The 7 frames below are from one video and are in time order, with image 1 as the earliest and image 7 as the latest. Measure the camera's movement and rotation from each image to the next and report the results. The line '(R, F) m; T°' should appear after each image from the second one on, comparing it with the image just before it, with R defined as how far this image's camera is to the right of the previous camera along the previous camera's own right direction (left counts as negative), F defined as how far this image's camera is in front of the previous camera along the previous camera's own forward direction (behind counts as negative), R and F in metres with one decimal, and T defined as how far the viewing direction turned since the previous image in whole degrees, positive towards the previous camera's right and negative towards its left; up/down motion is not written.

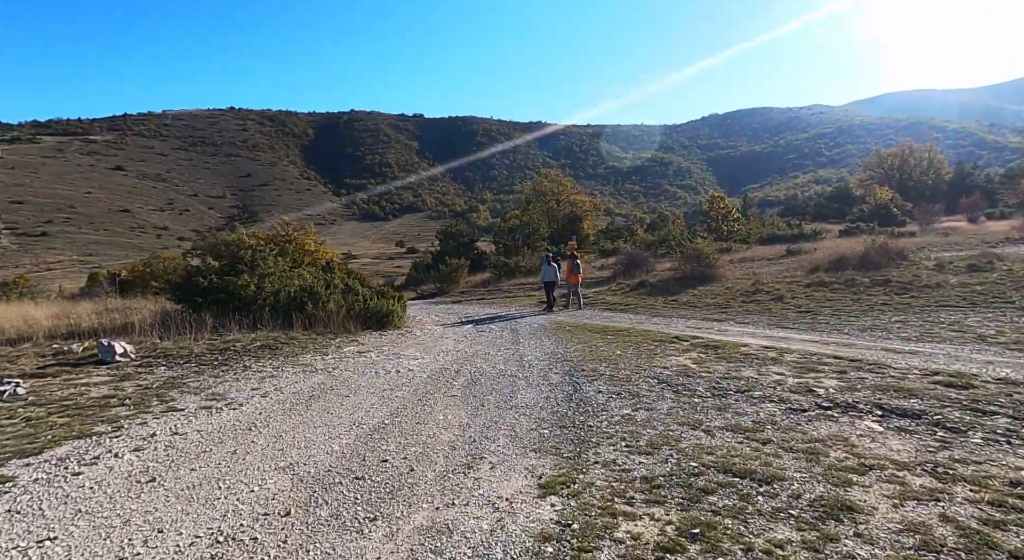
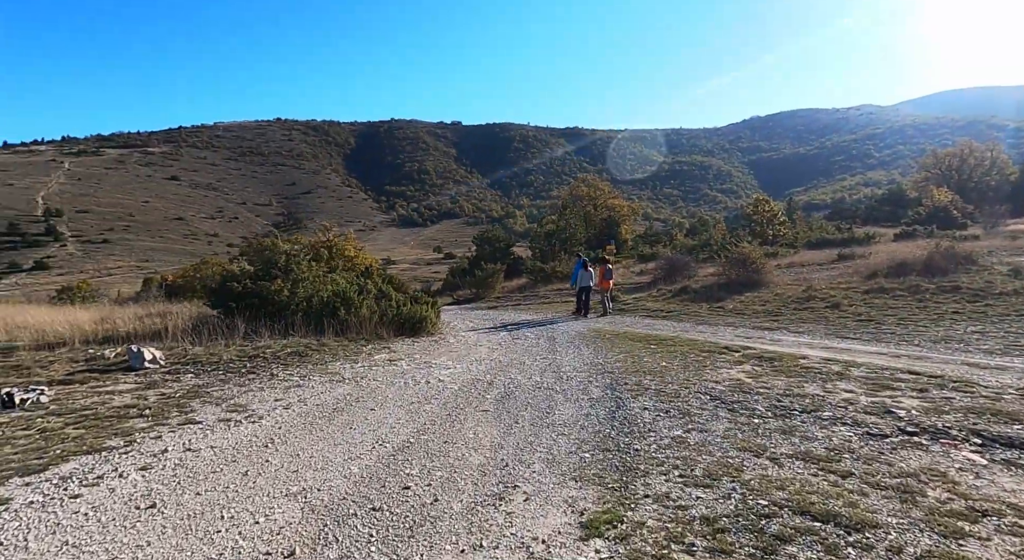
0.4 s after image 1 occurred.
(0.0, +0.5) m; -4°
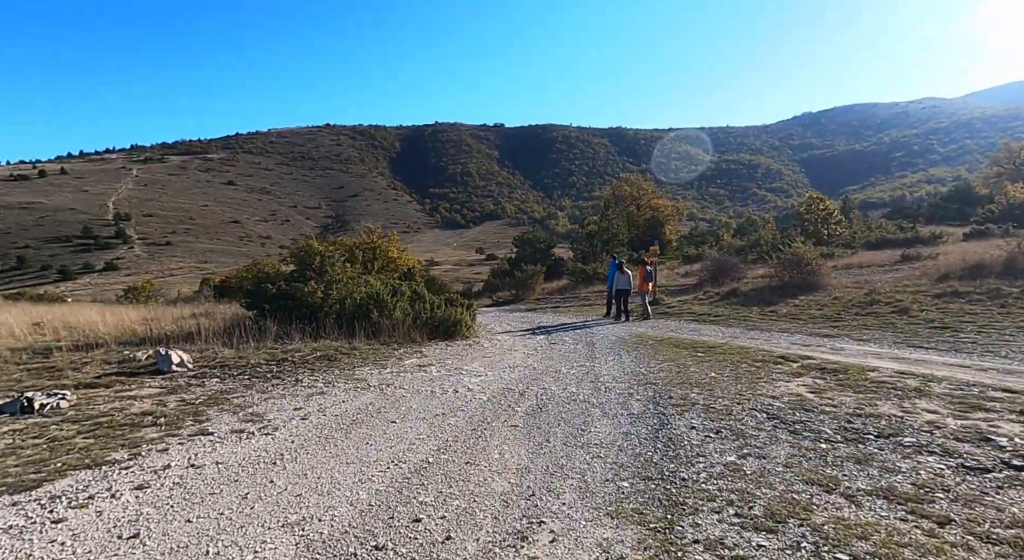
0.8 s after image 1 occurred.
(+0.1, +0.5) m; -4°
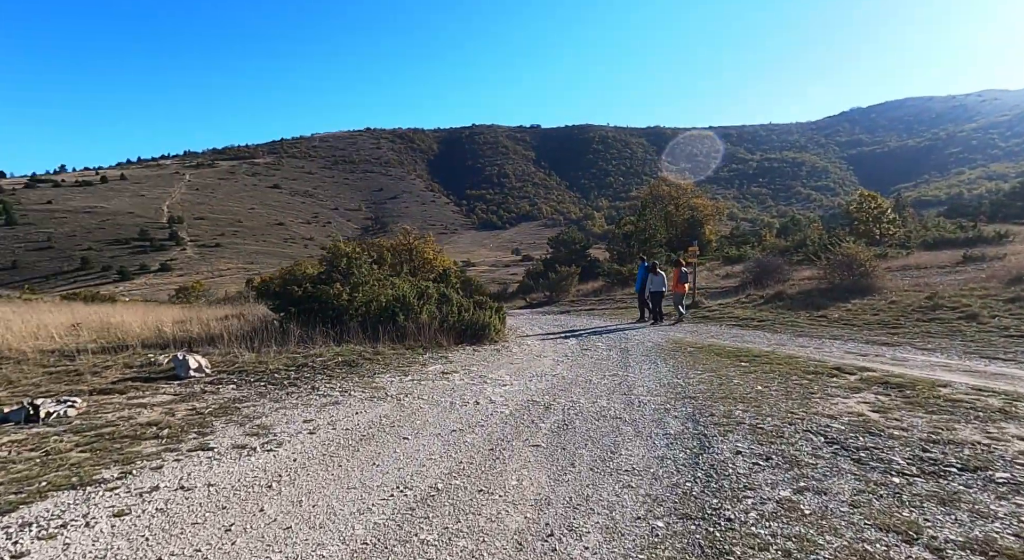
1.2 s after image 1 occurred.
(+0.1, +0.5) m; -4°
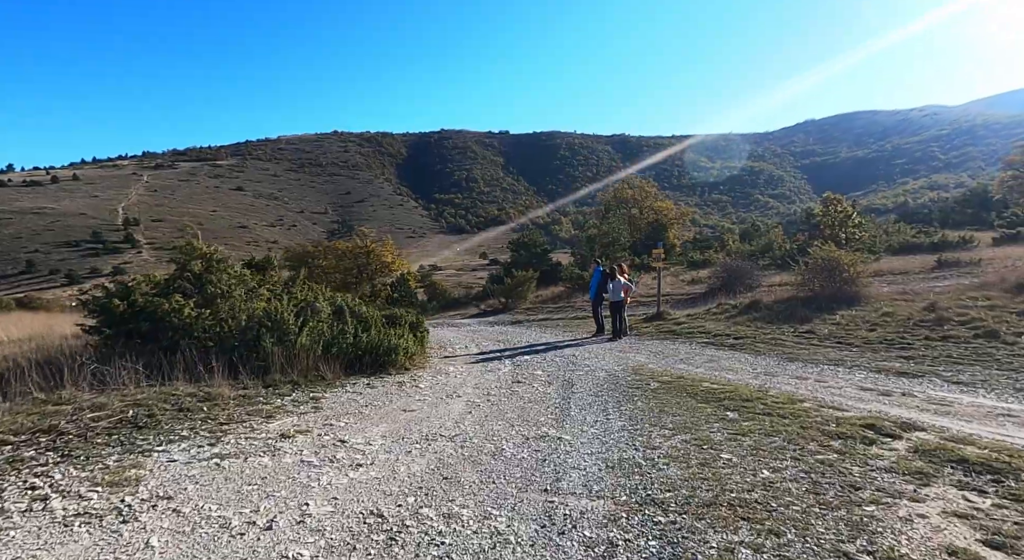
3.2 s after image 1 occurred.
(+0.8, +2.7) m; +3°
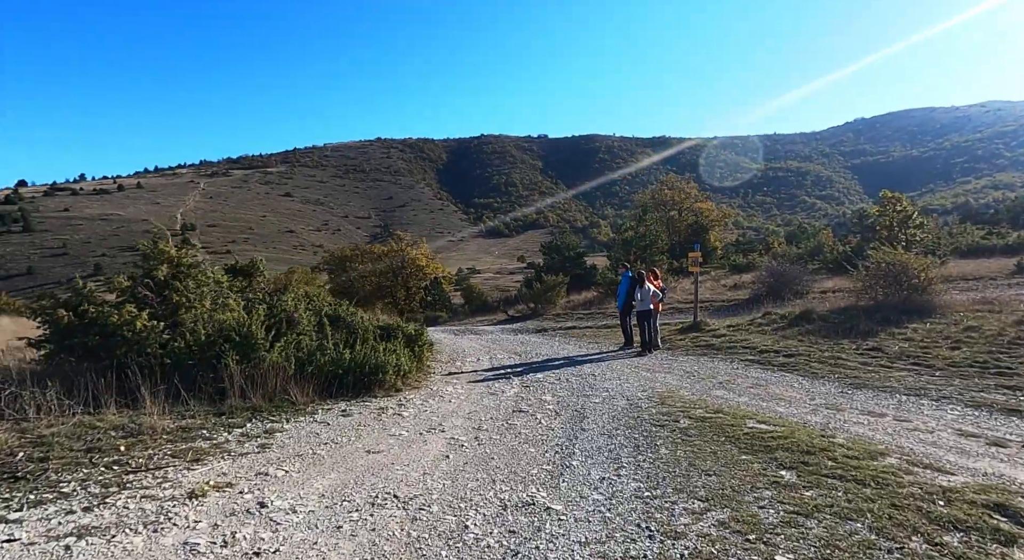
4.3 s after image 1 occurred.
(+0.4, +1.4) m; -4°
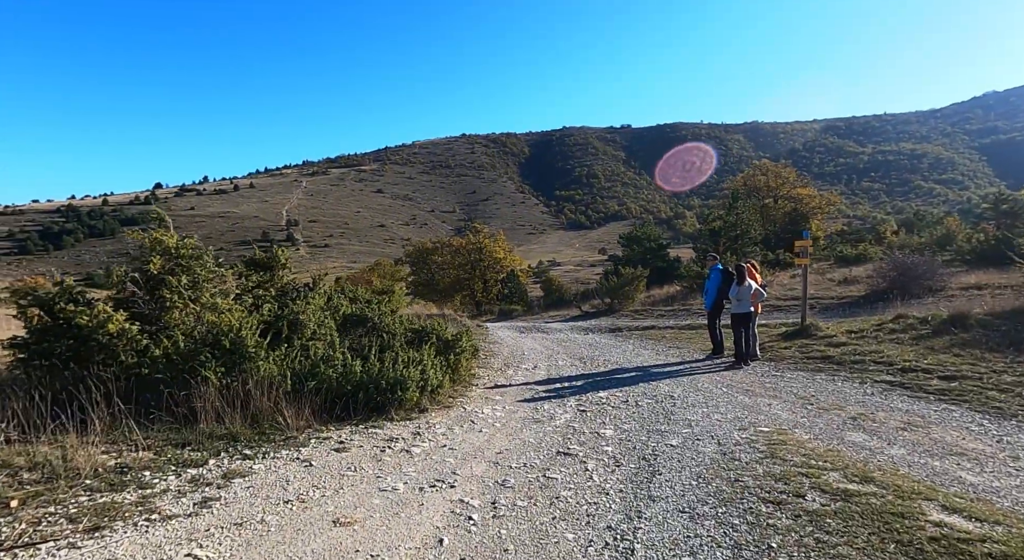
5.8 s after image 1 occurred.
(+0.3, +1.8) m; -8°
